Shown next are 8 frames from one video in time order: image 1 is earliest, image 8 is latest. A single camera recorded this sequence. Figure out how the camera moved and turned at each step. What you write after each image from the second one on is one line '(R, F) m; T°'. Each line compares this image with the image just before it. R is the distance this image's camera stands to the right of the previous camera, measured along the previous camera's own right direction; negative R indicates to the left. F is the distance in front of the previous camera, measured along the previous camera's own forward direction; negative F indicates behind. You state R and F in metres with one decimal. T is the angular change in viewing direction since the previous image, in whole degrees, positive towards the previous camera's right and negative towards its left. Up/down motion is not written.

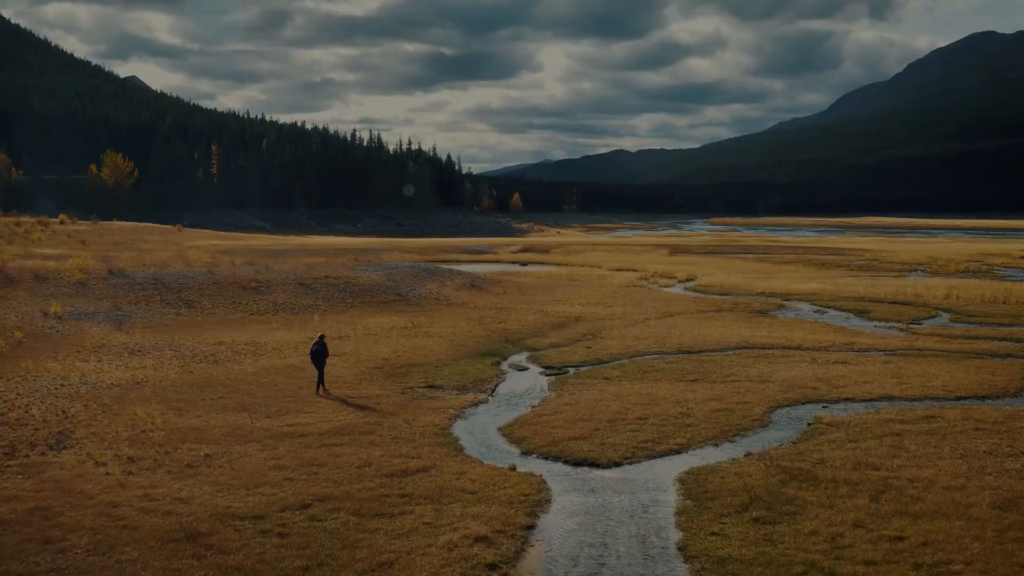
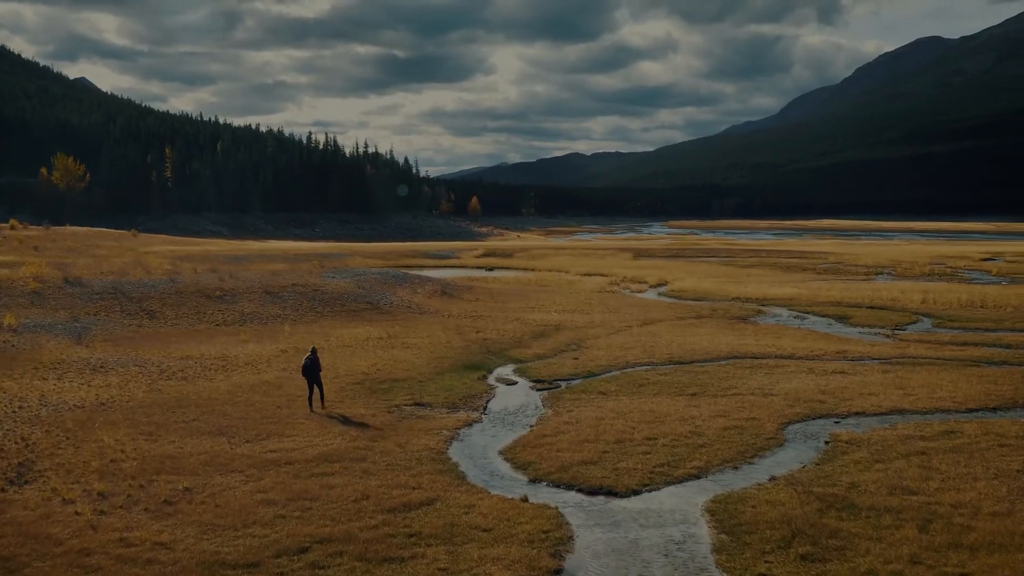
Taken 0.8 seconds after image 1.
(-0.9, +1.8) m; +2°
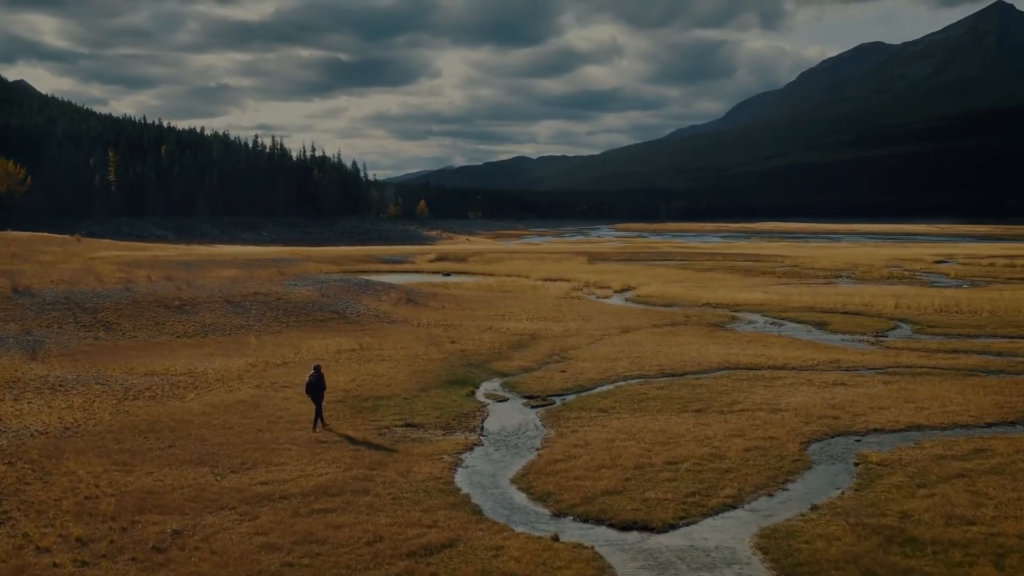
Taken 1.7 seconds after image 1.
(-1.3, +1.9) m; +3°
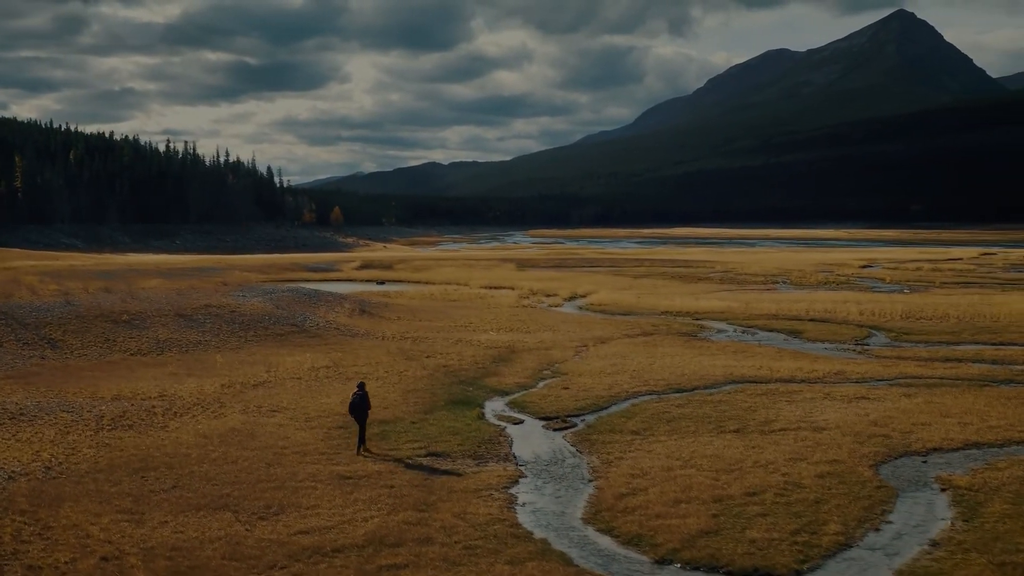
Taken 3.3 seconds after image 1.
(-2.7, +2.6) m; +5°
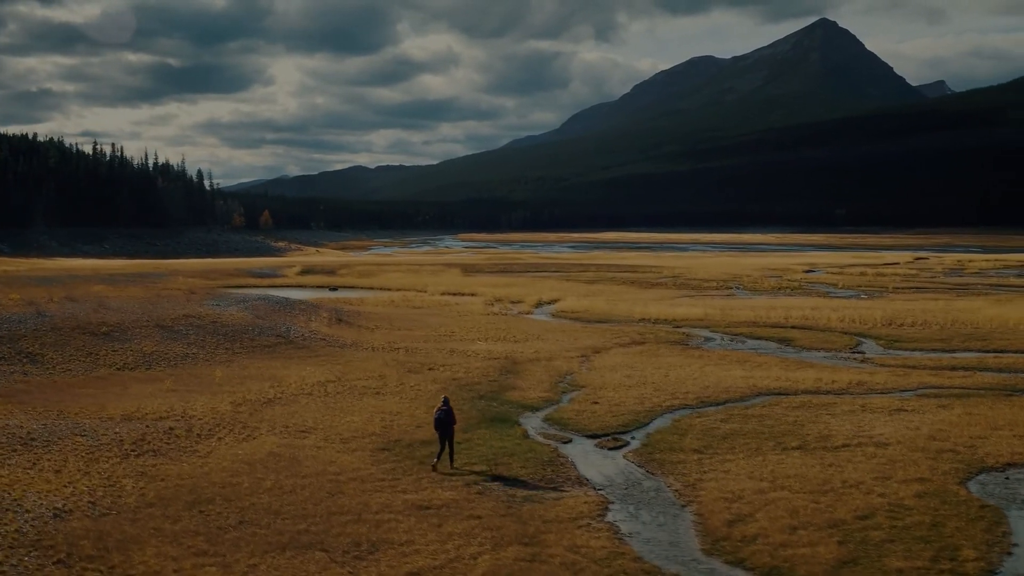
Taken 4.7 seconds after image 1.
(-3.0, +1.5) m; +4°
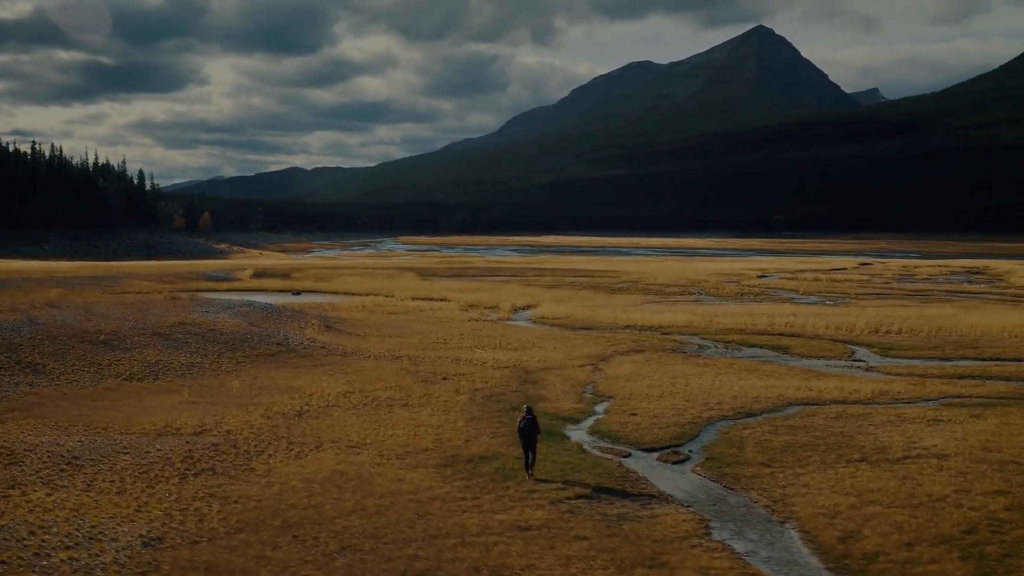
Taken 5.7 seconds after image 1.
(-2.9, +0.6) m; +3°
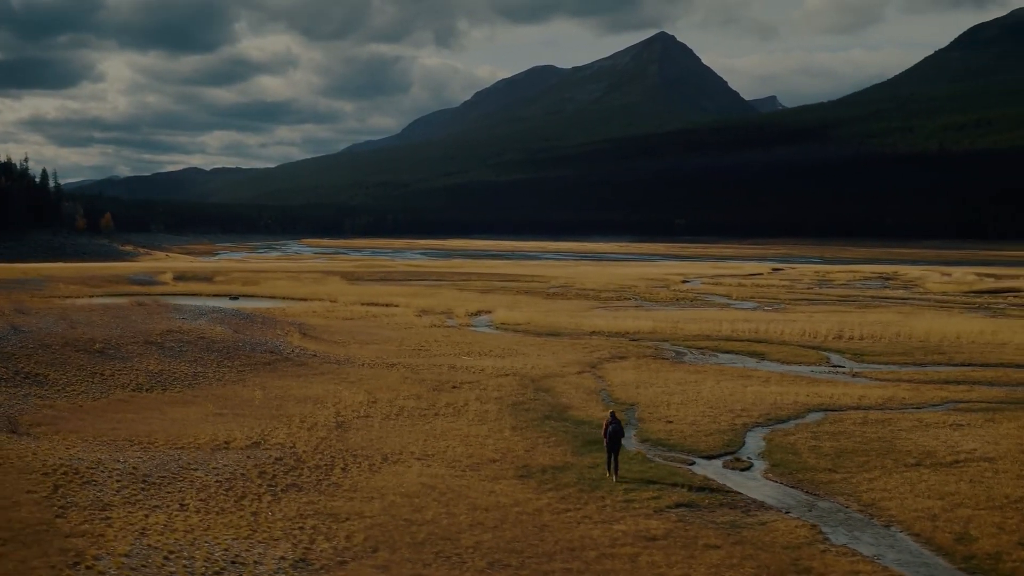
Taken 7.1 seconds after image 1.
(-4.1, 0.0) m; +5°
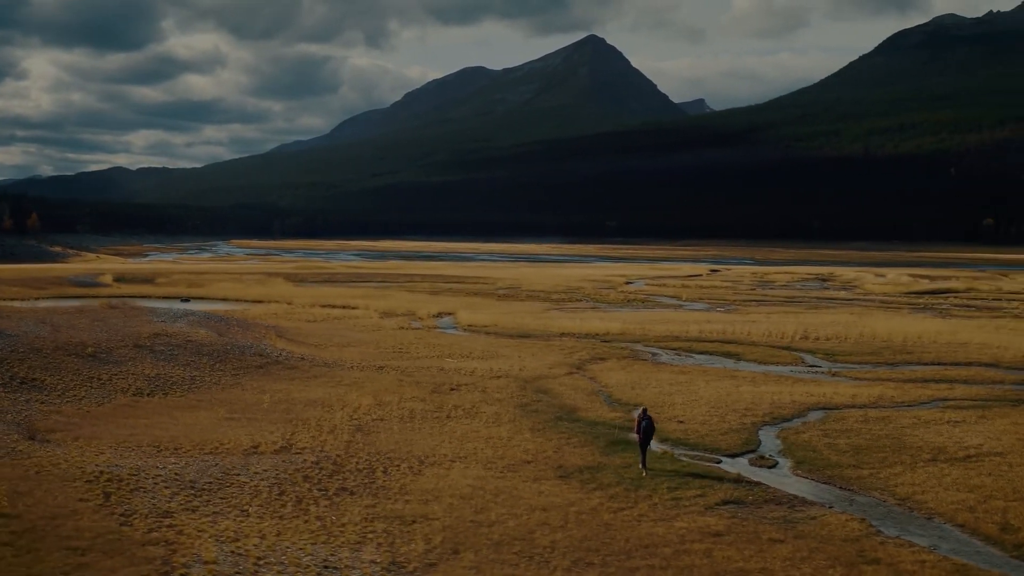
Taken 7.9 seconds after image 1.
(-2.6, -0.3) m; +4°
